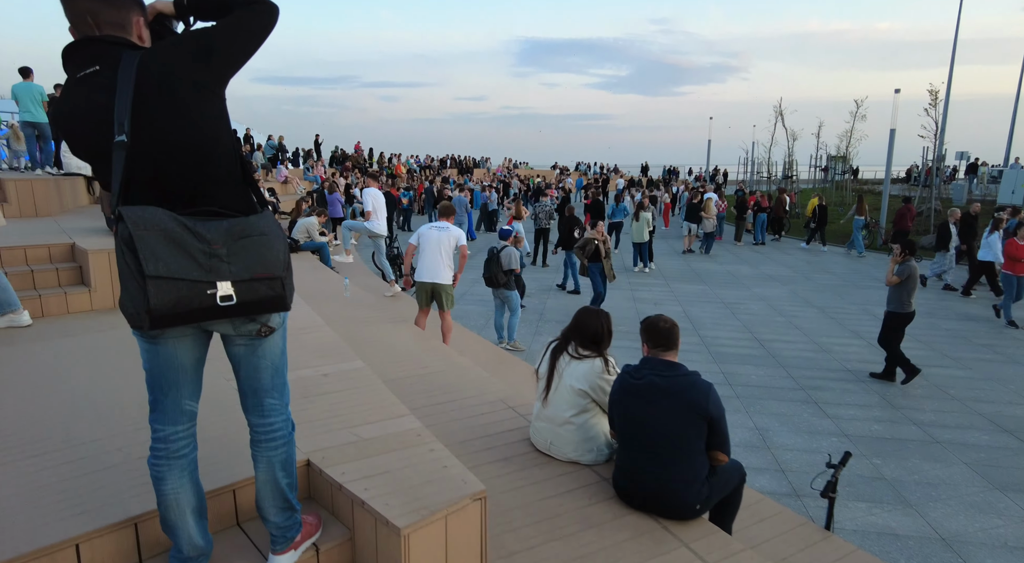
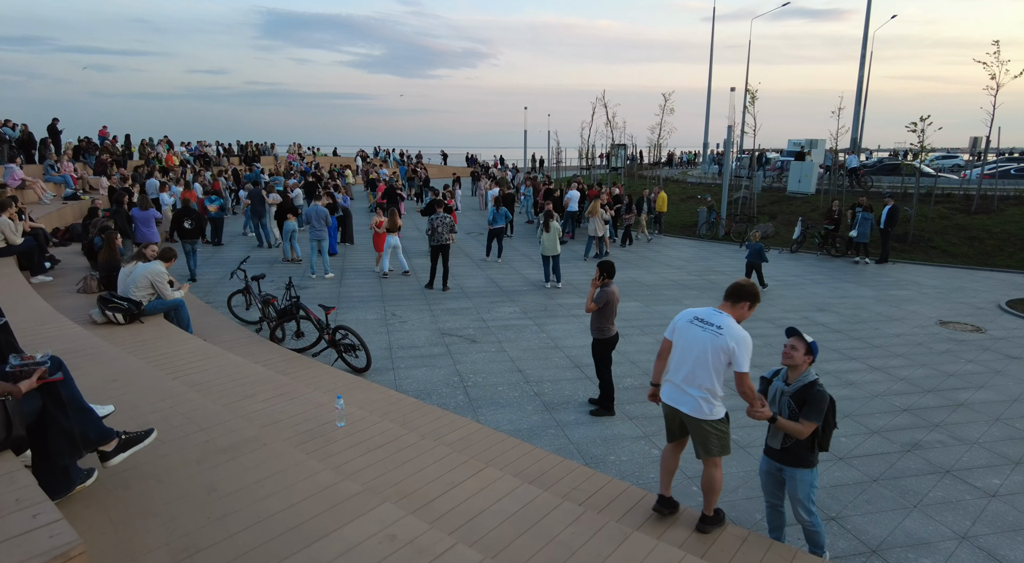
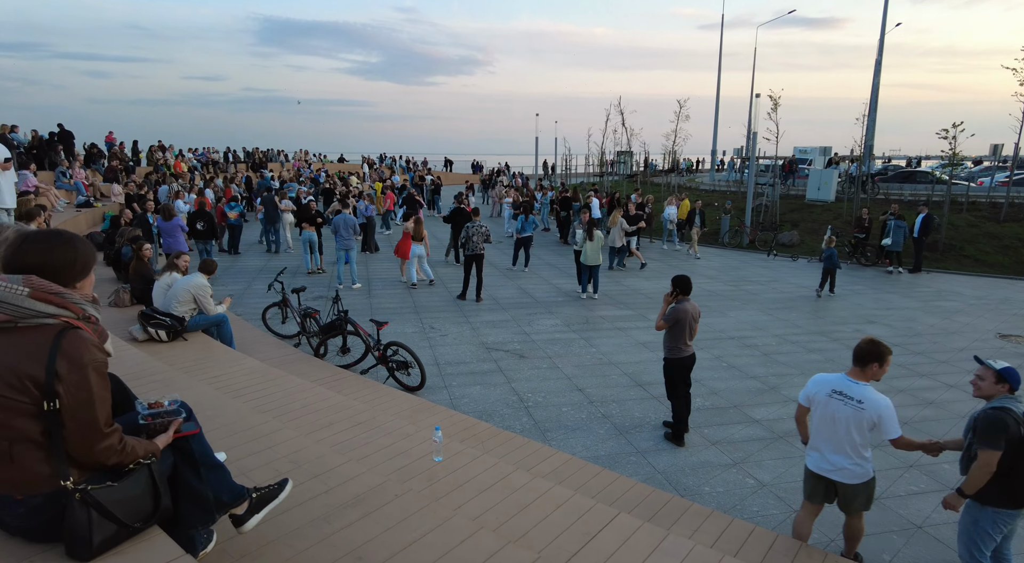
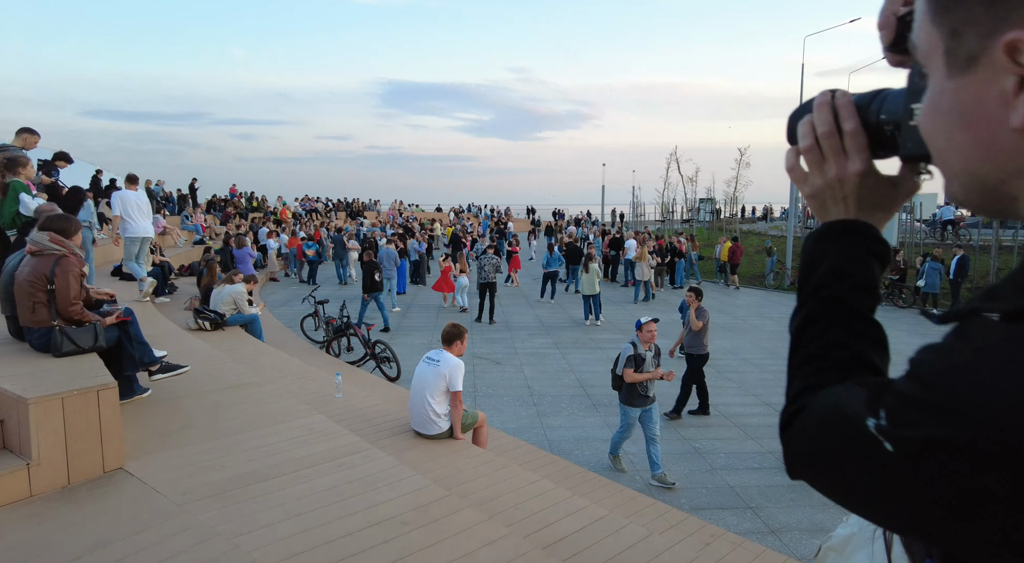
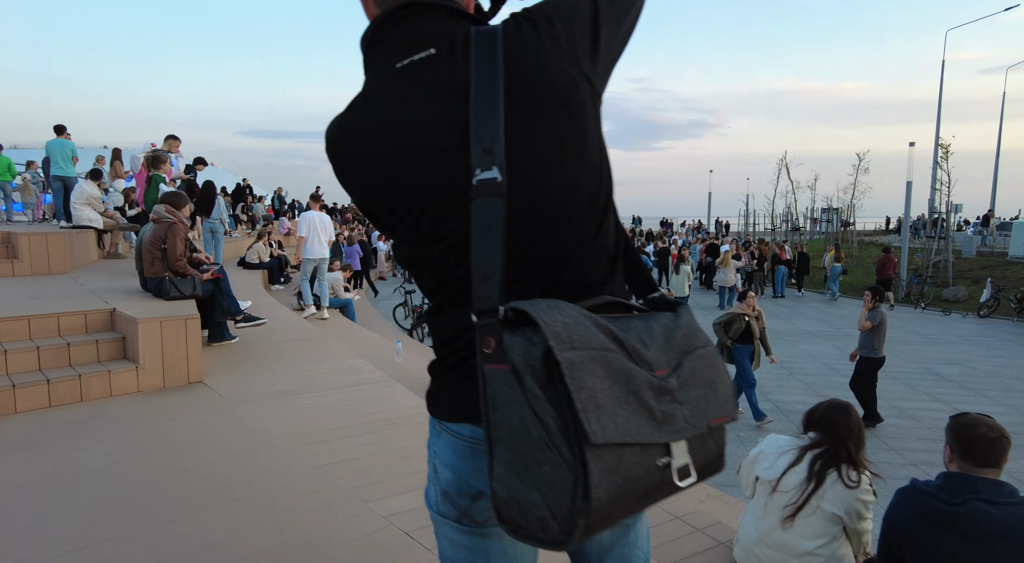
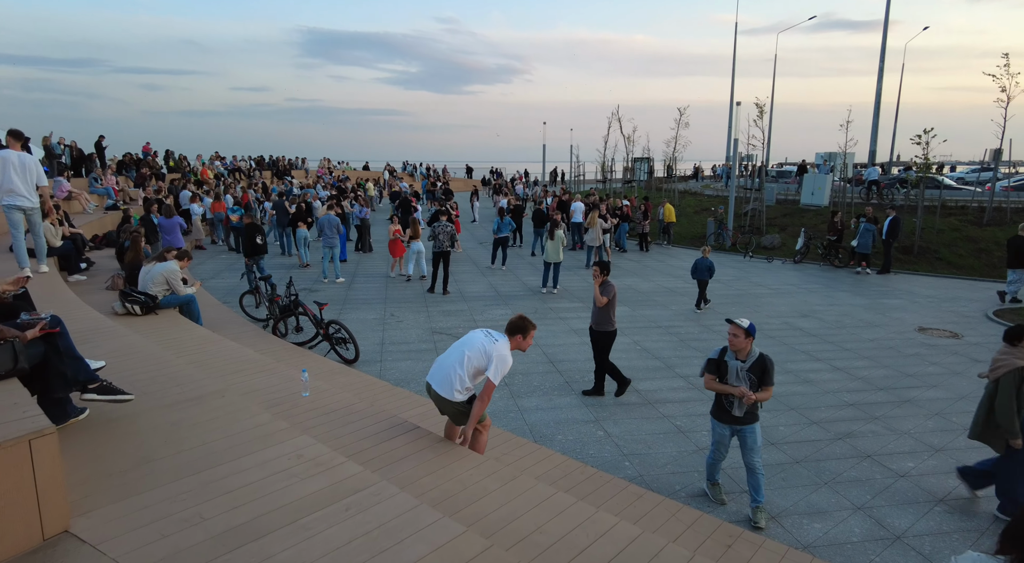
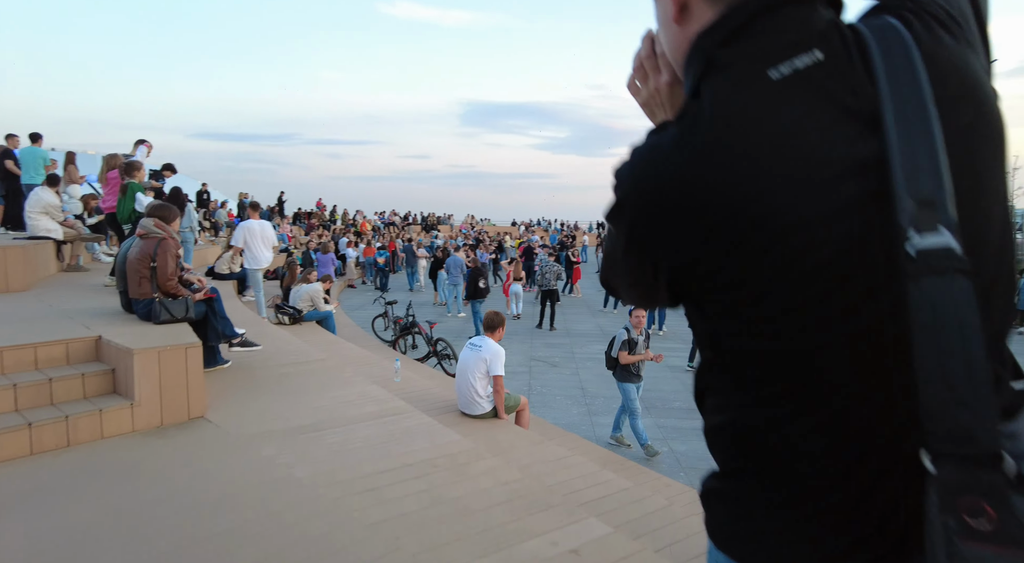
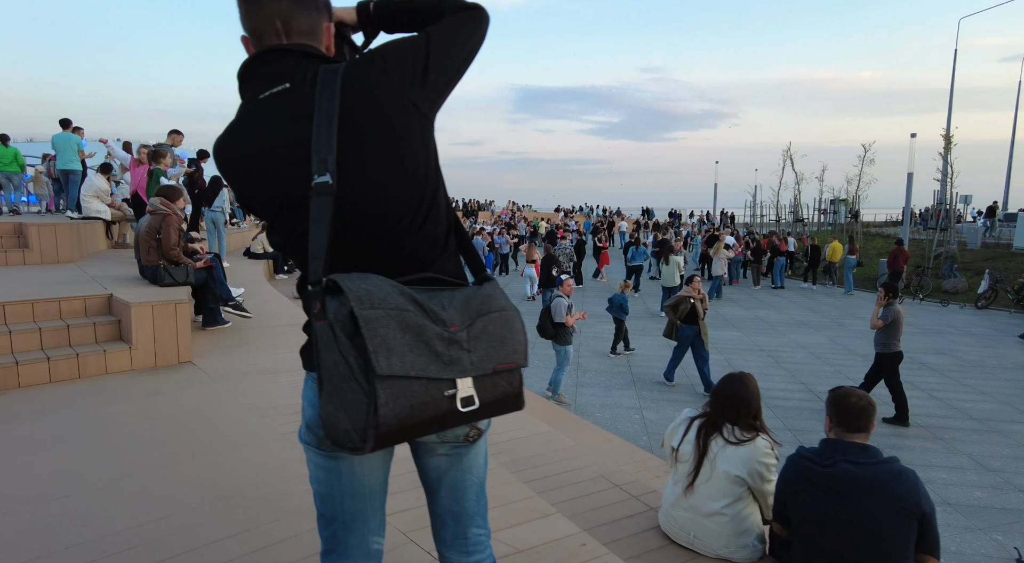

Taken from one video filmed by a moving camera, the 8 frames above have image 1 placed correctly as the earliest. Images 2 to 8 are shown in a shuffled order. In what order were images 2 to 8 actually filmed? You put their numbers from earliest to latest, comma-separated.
8, 5, 7, 4, 6, 2, 3
